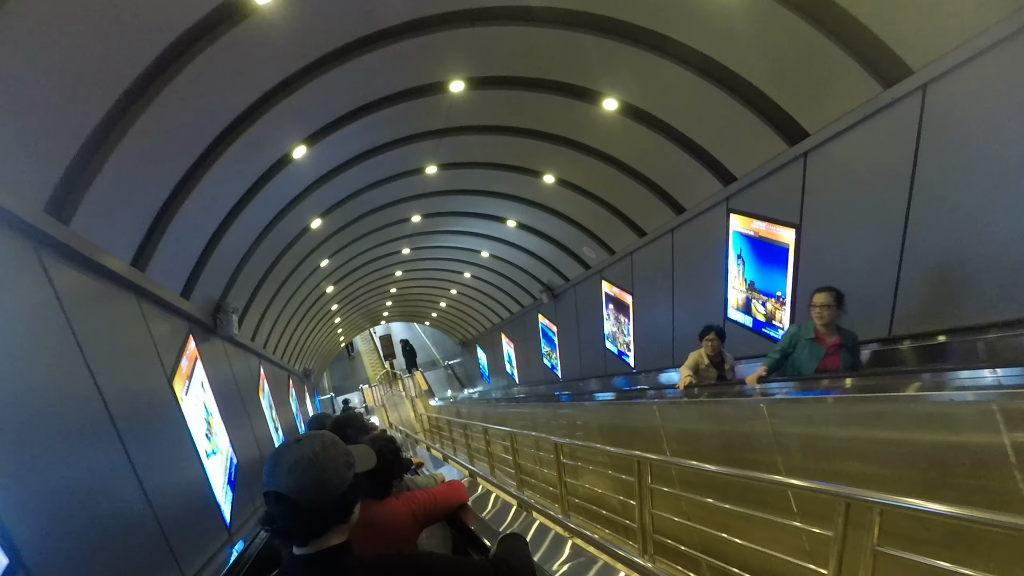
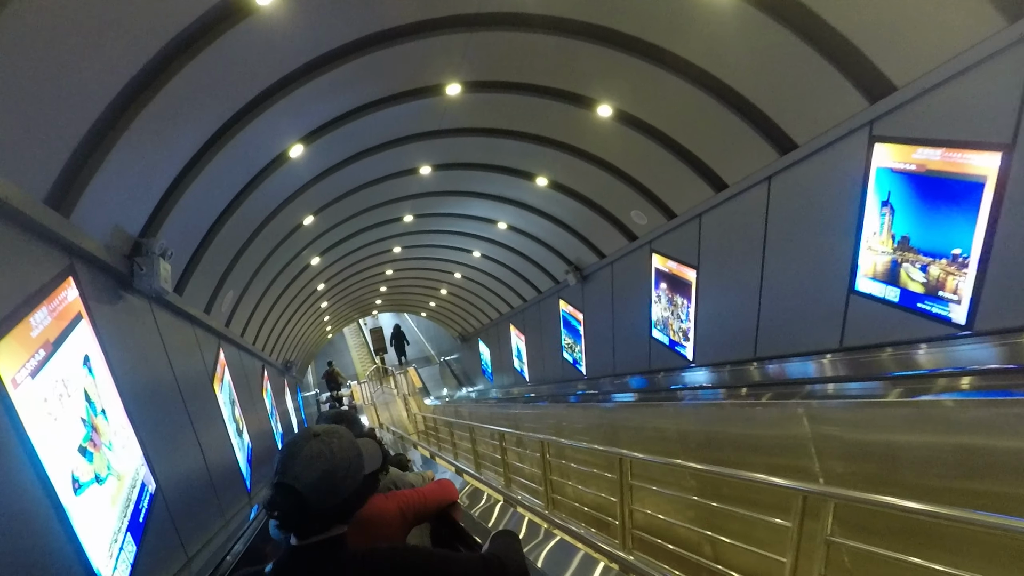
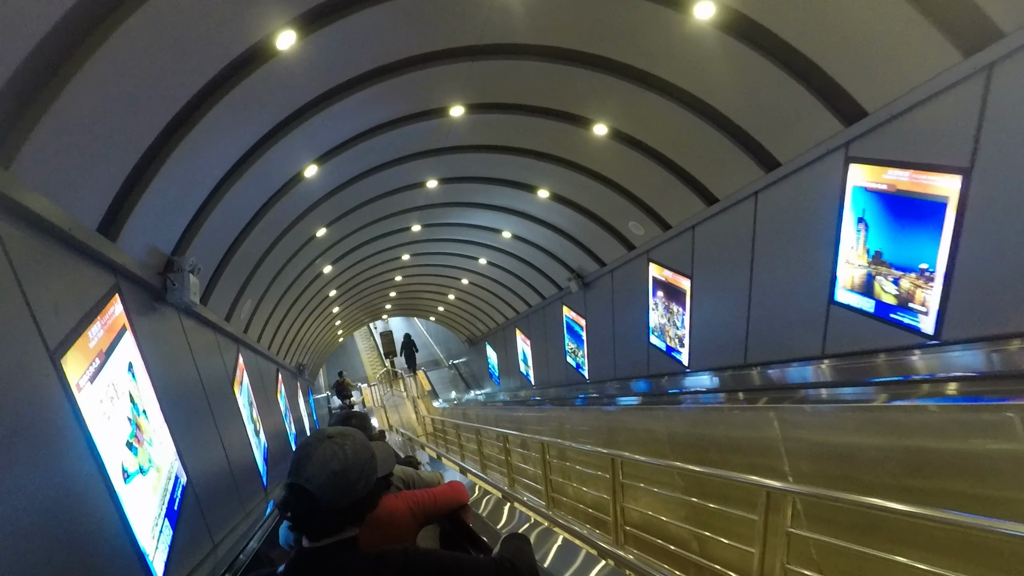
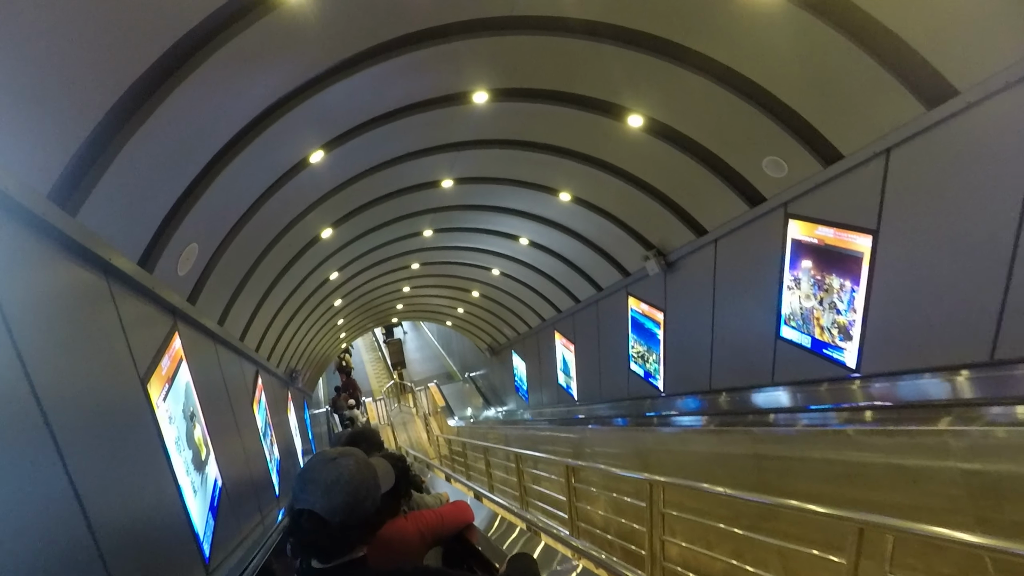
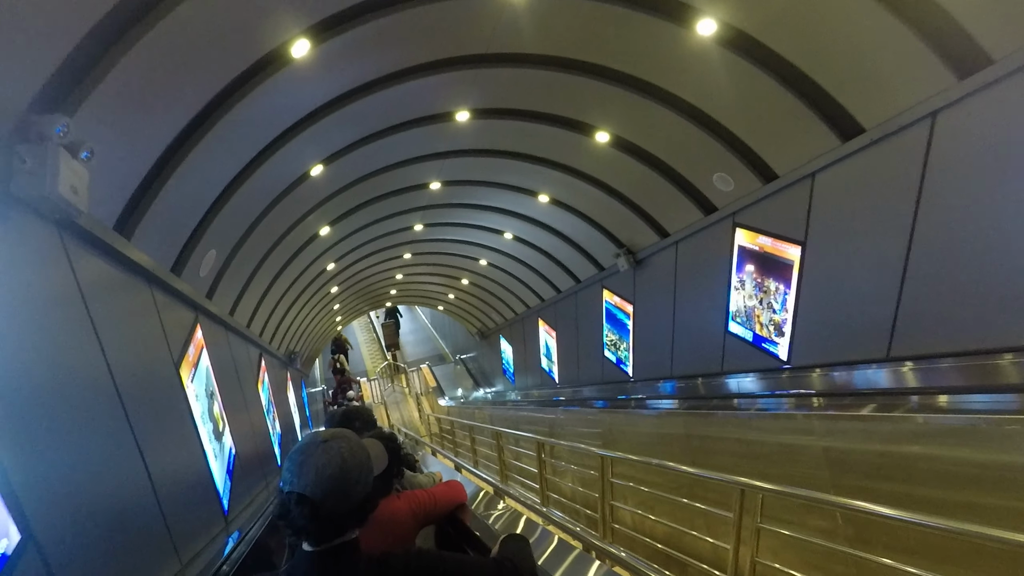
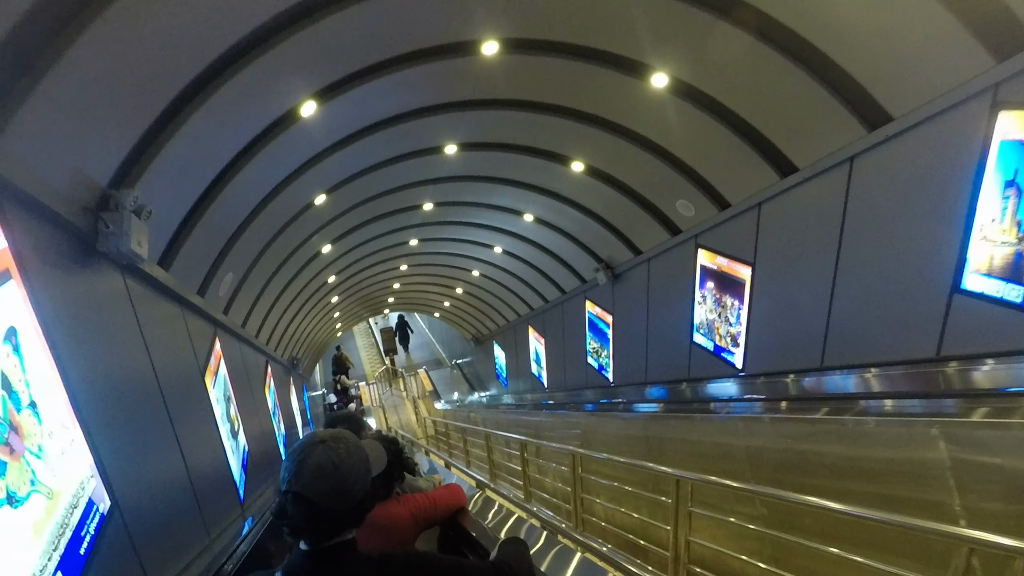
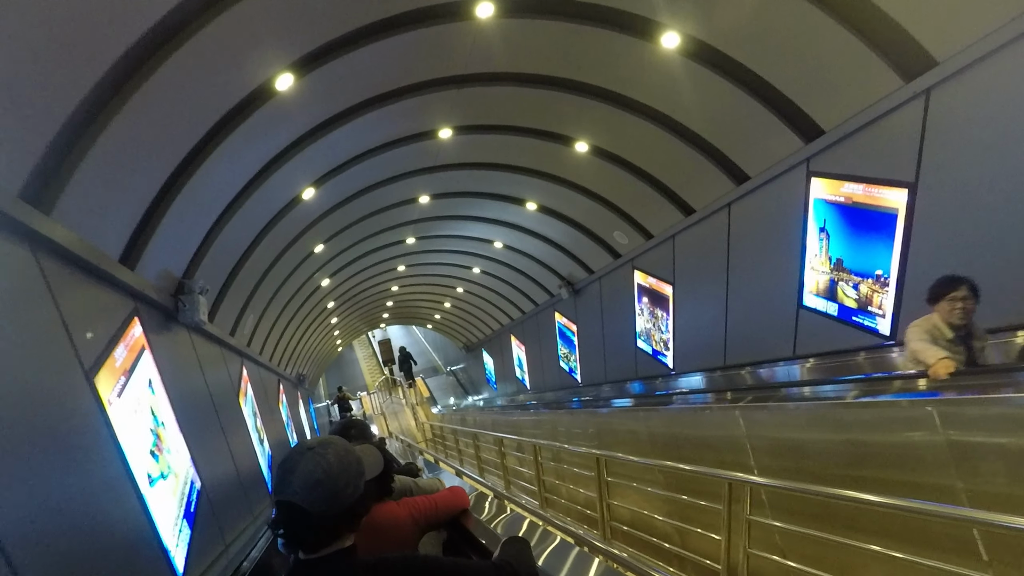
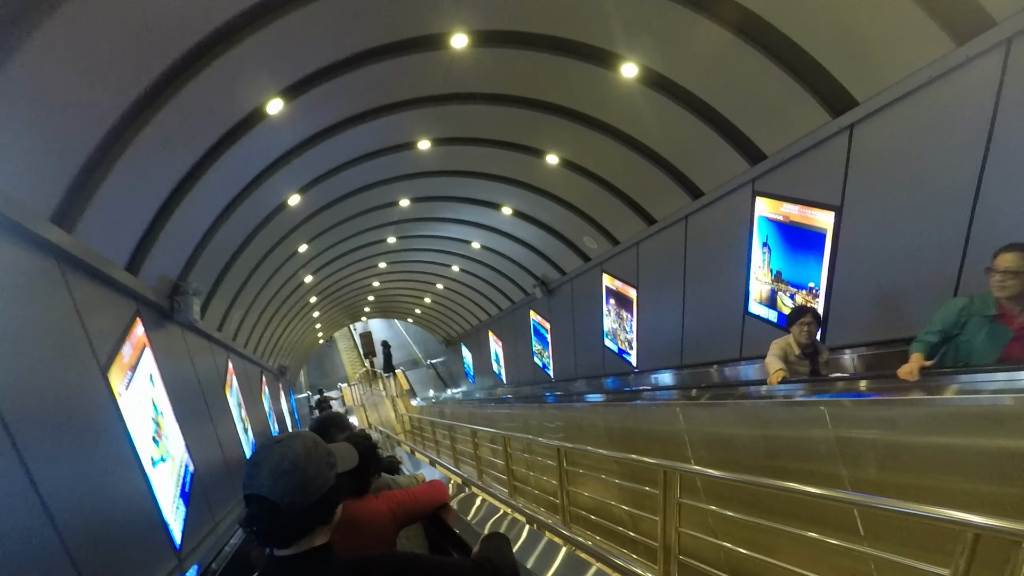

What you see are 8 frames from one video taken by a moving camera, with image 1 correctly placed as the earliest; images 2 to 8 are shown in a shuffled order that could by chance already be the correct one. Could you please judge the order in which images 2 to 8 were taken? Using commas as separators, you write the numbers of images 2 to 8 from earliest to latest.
8, 7, 3, 2, 6, 5, 4
